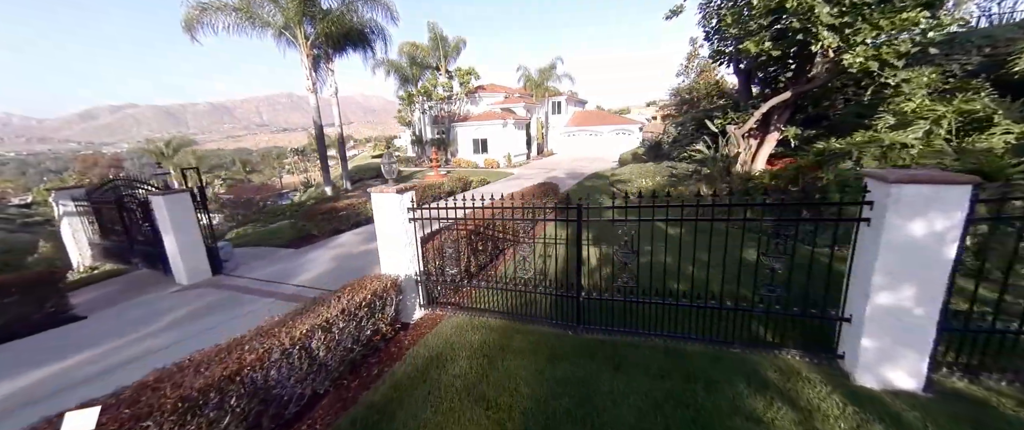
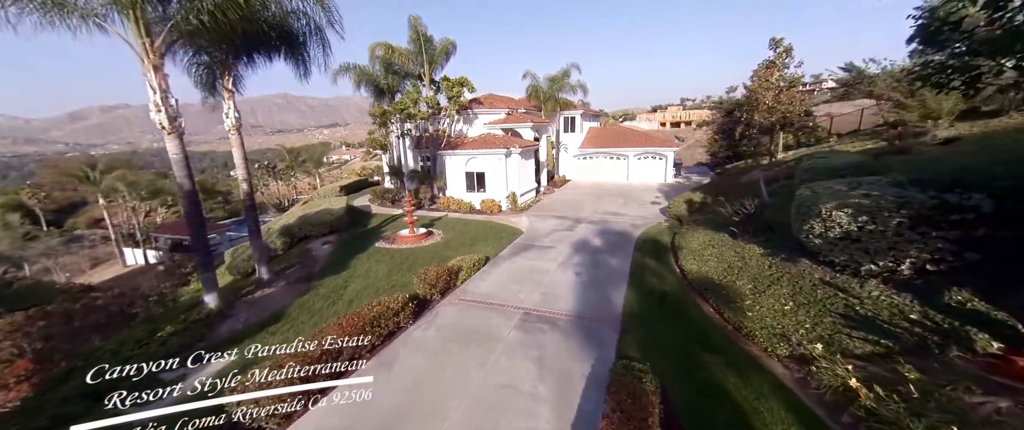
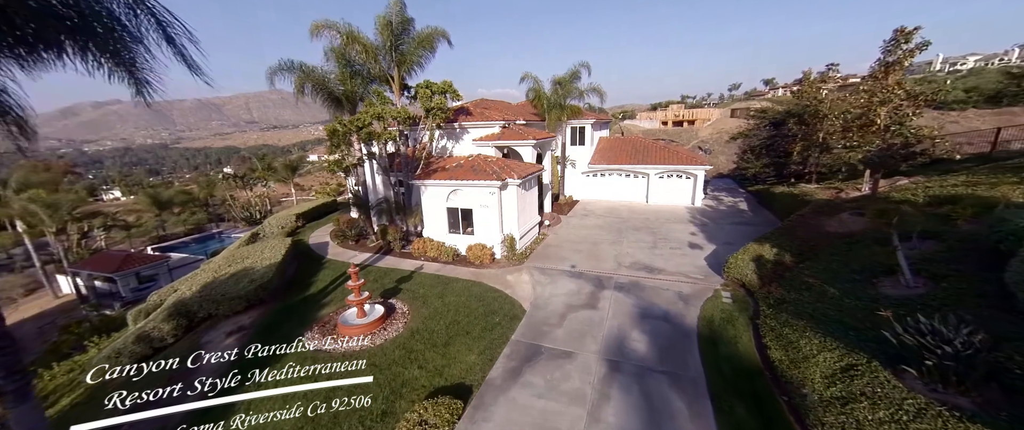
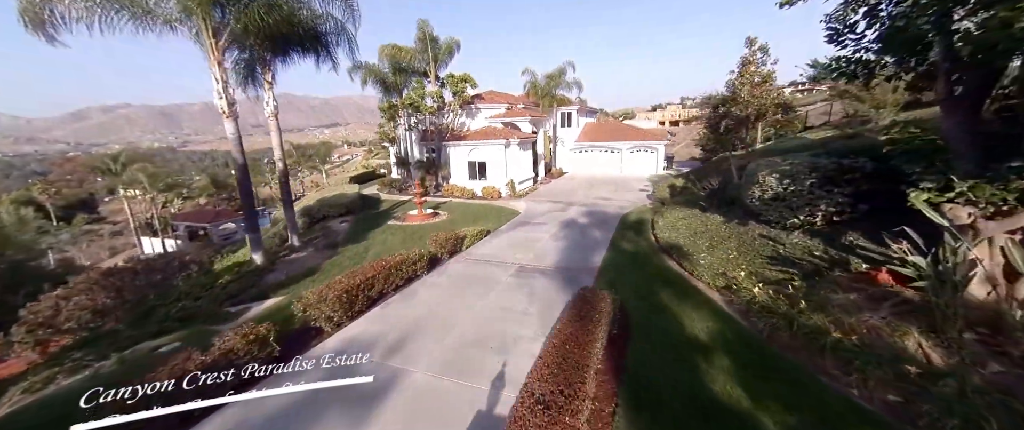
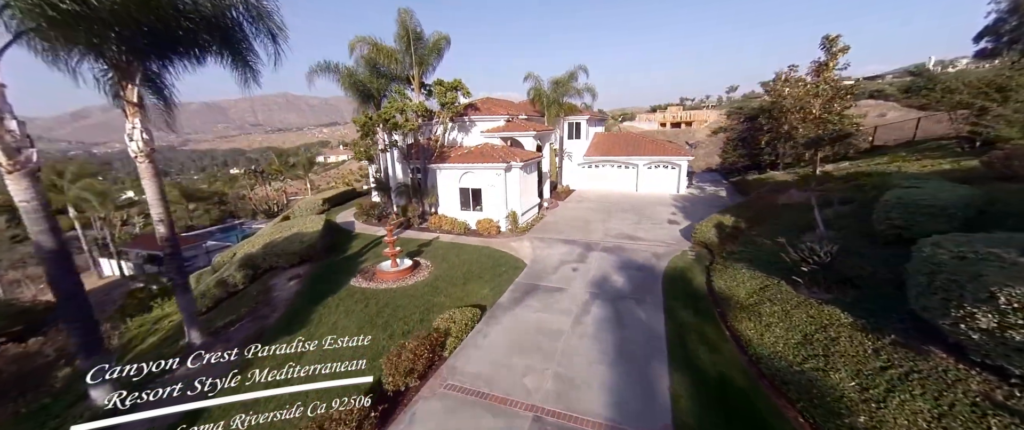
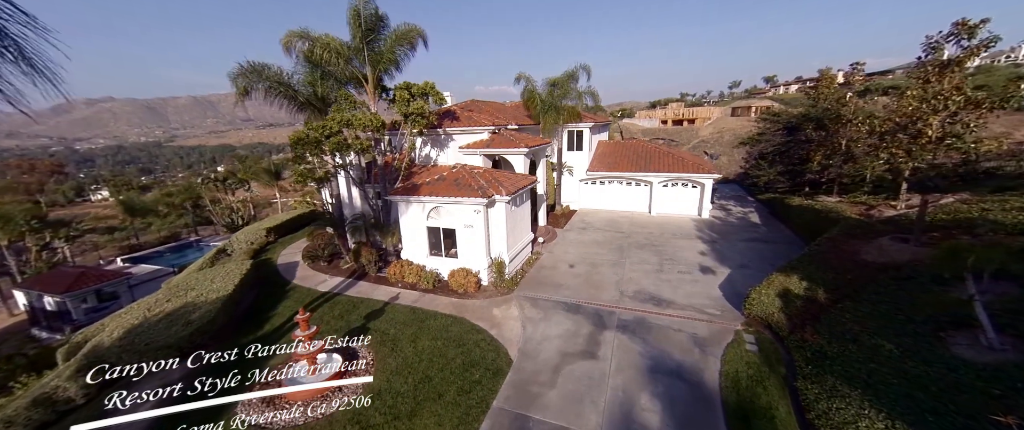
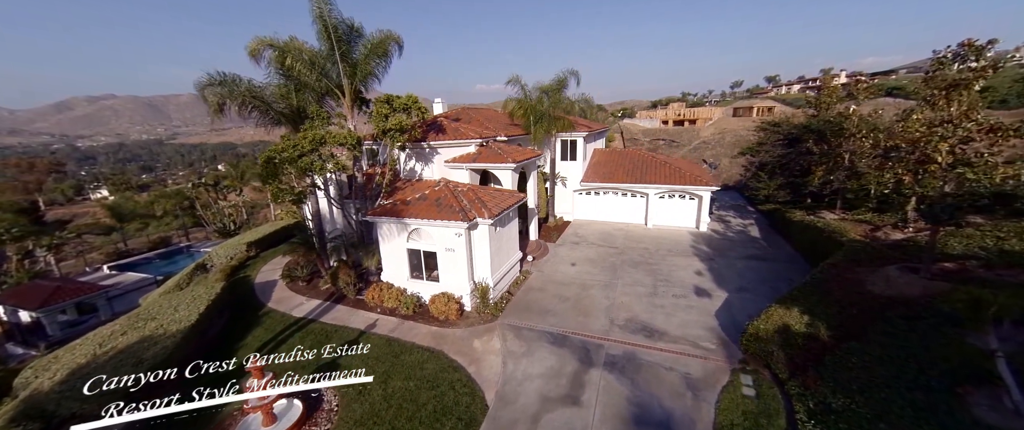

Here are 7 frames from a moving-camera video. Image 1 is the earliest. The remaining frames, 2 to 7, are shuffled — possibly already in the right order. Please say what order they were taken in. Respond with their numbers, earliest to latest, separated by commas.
4, 2, 5, 3, 6, 7
